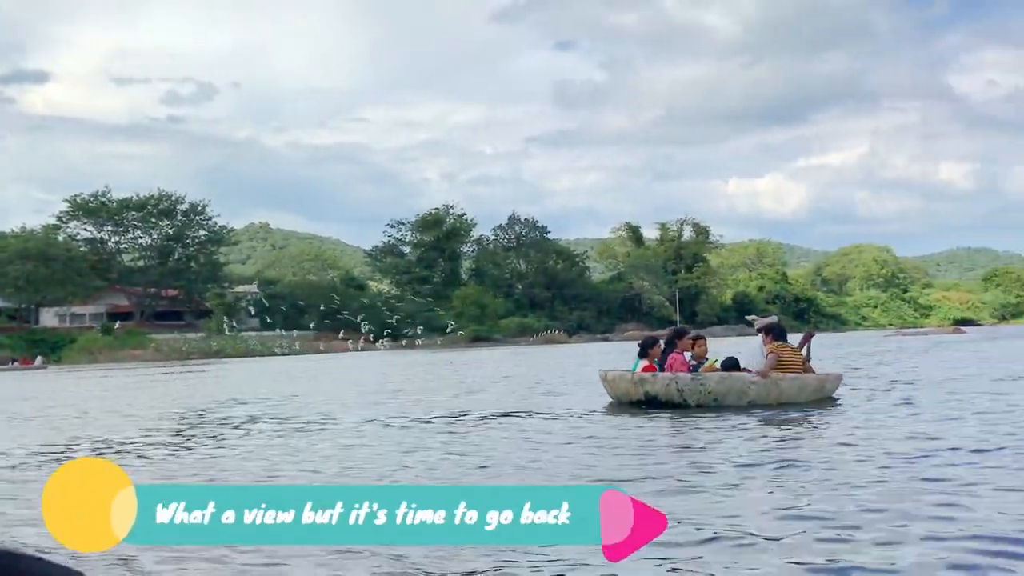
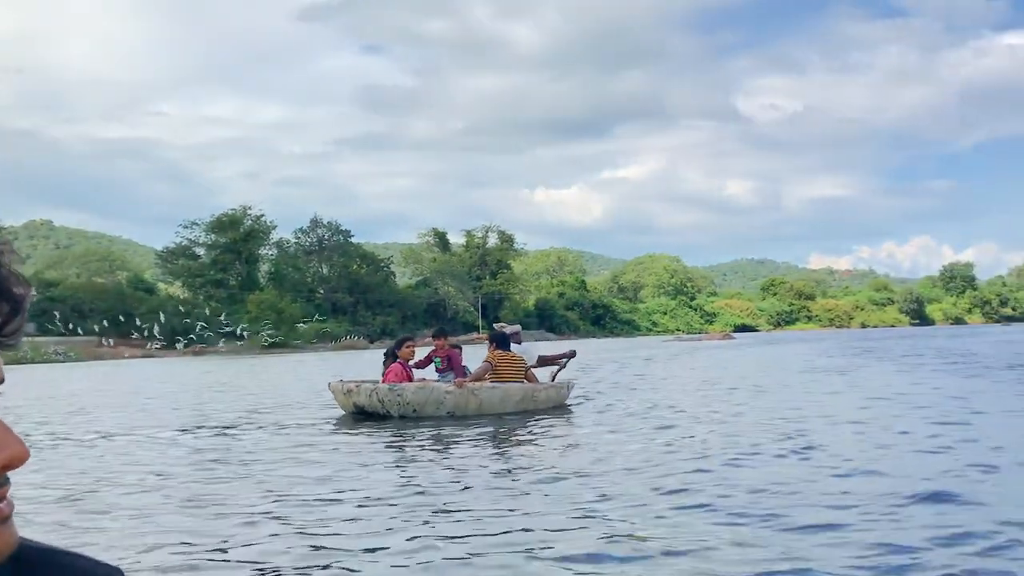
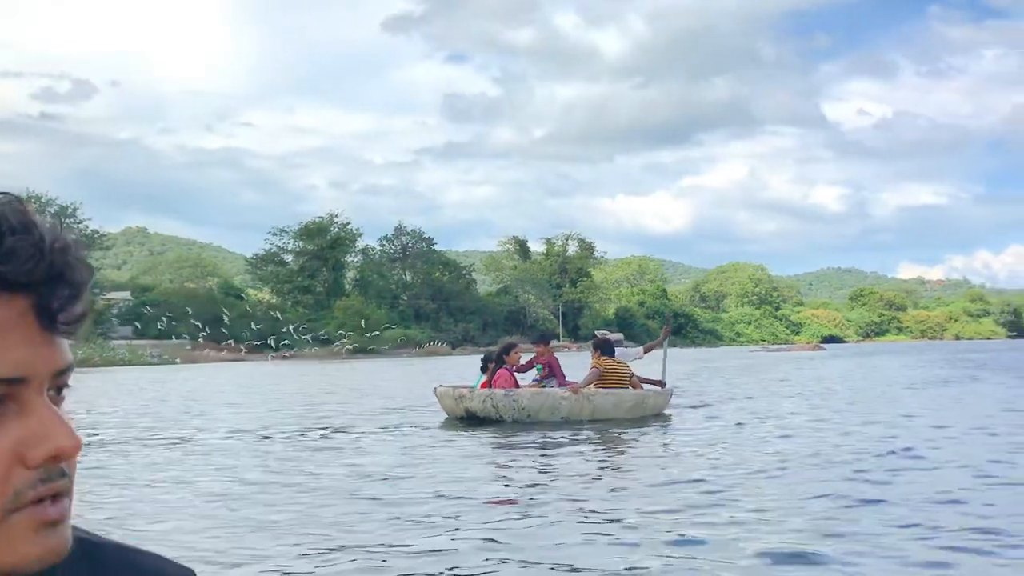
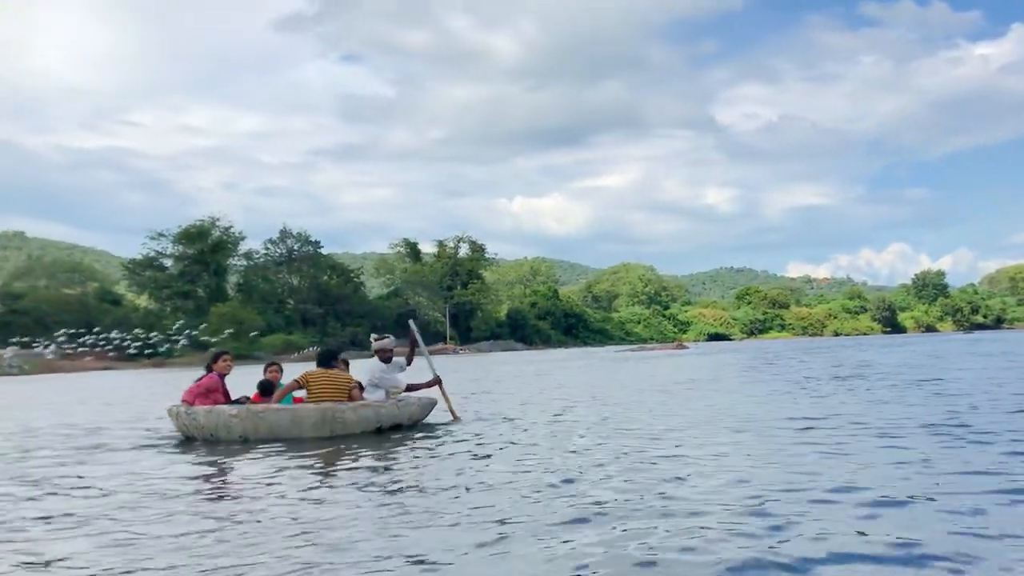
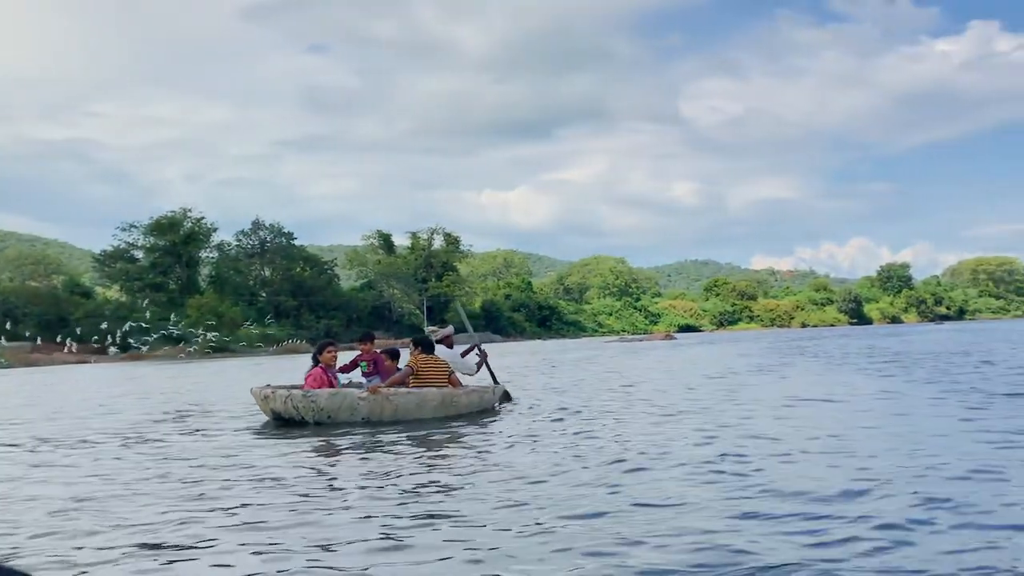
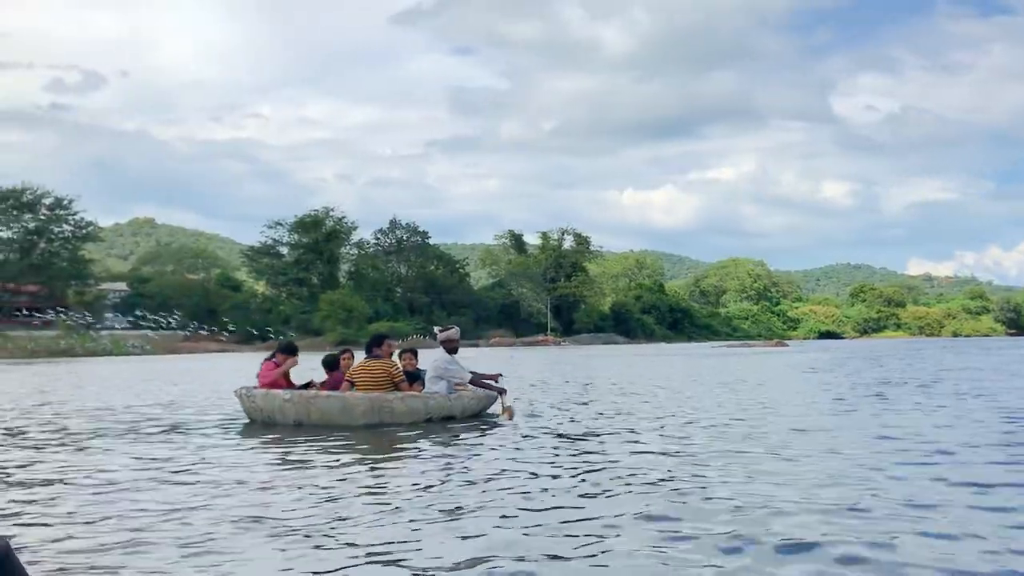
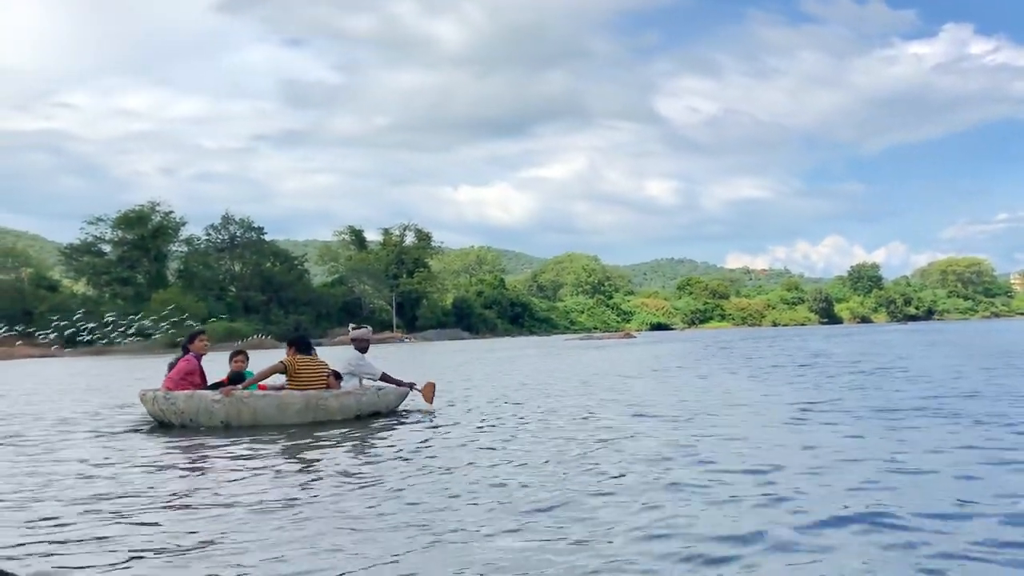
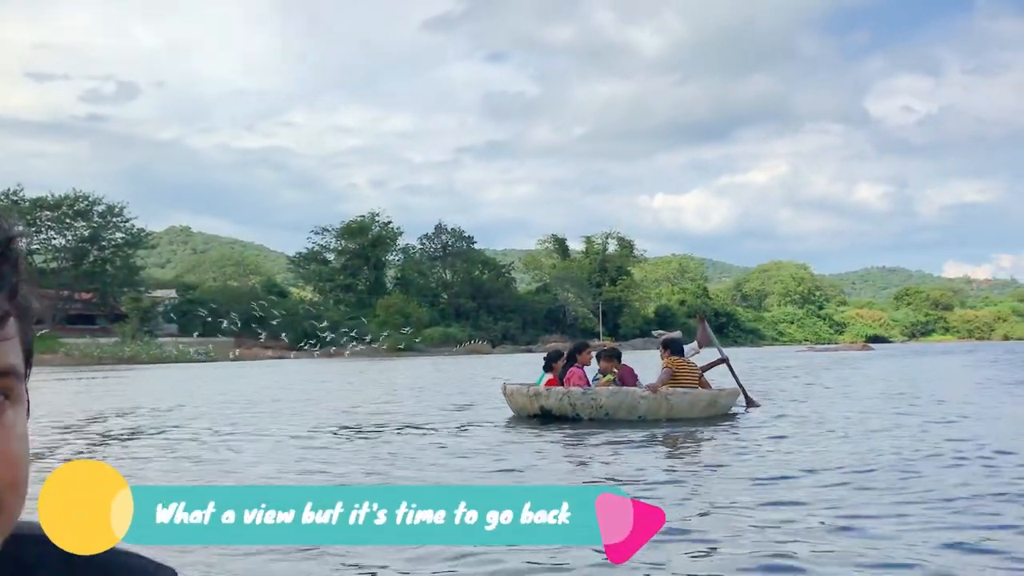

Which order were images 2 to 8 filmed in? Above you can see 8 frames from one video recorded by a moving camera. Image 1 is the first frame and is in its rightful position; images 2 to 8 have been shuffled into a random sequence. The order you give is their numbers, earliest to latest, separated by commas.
8, 3, 2, 5, 7, 4, 6
